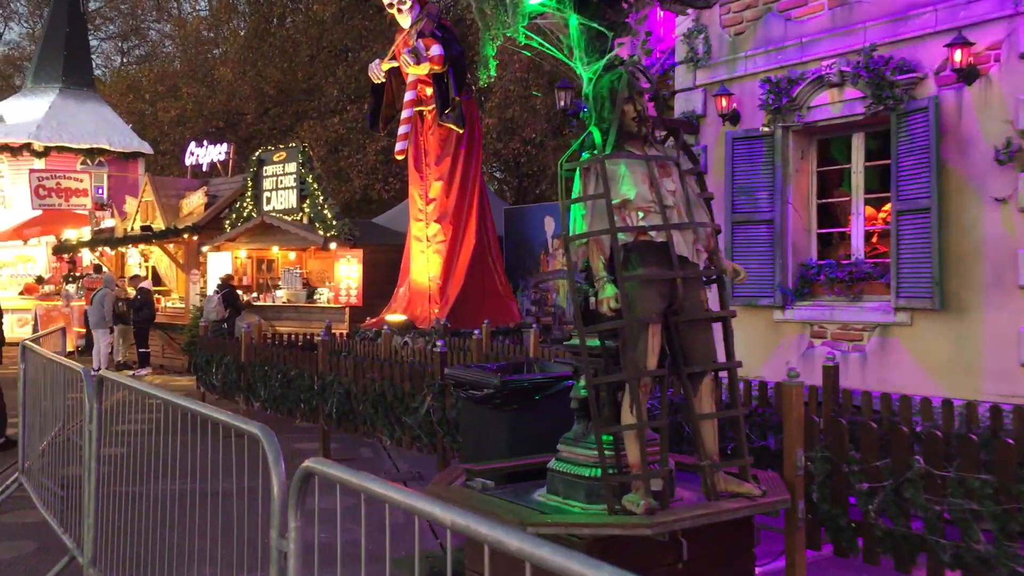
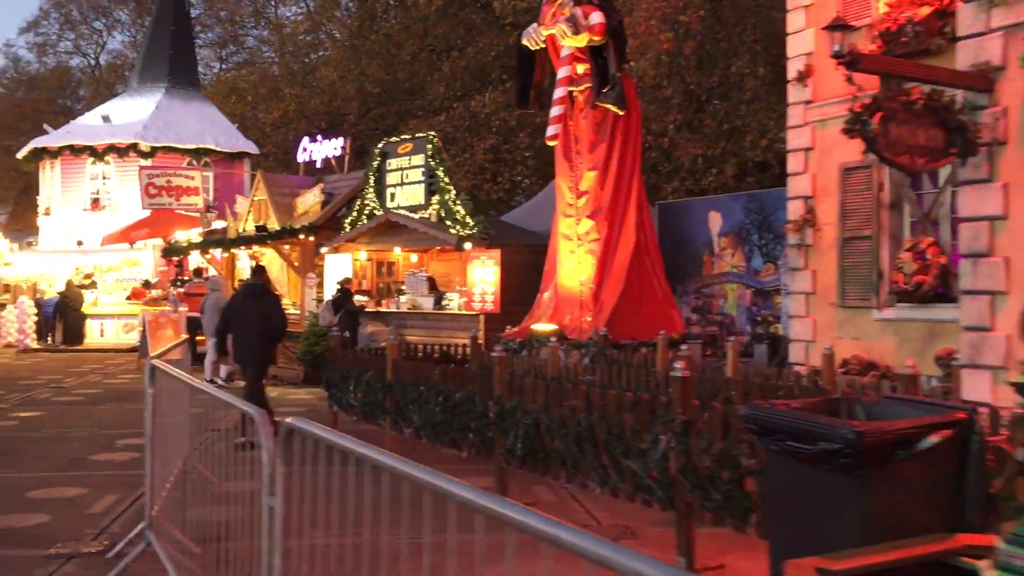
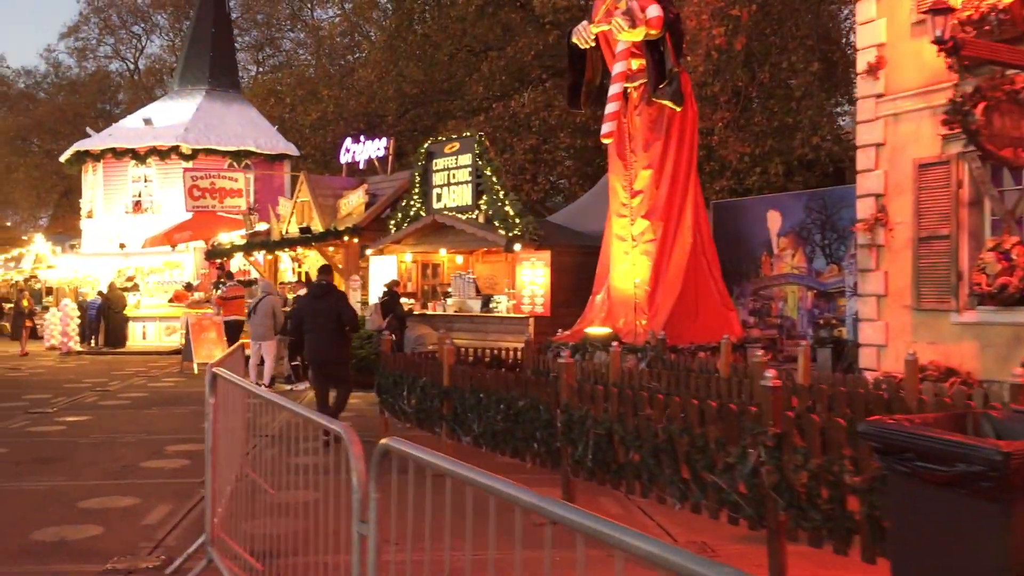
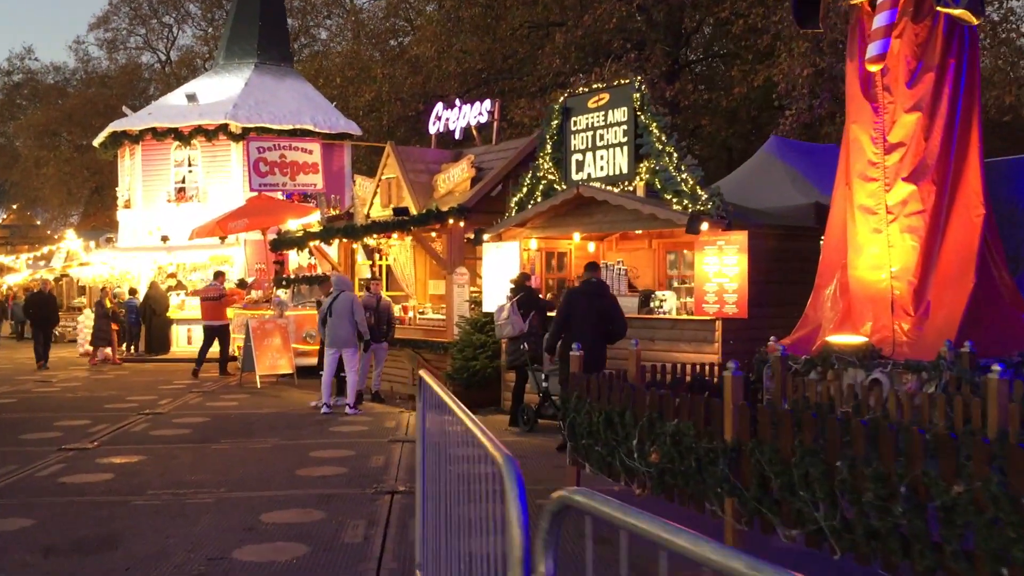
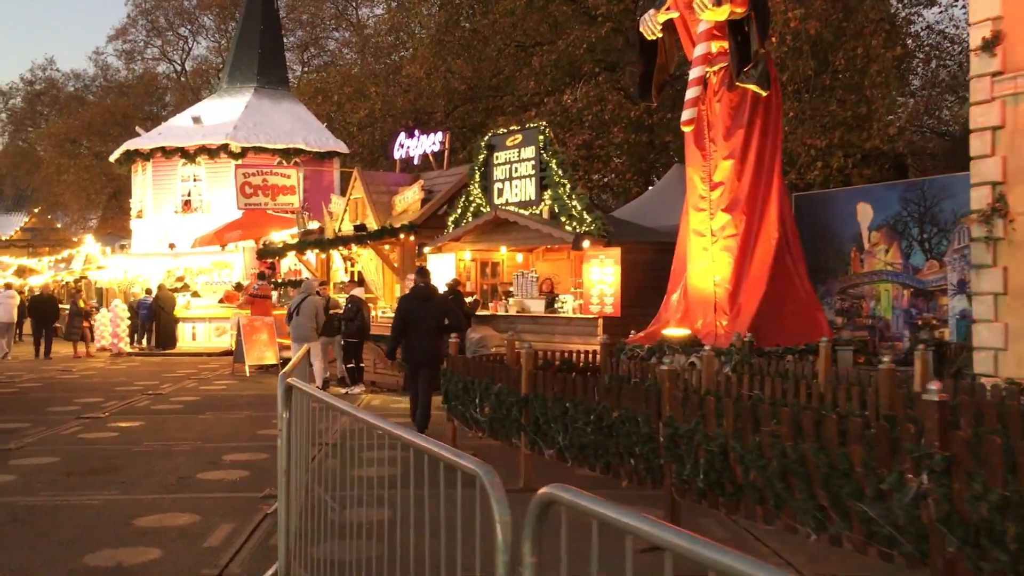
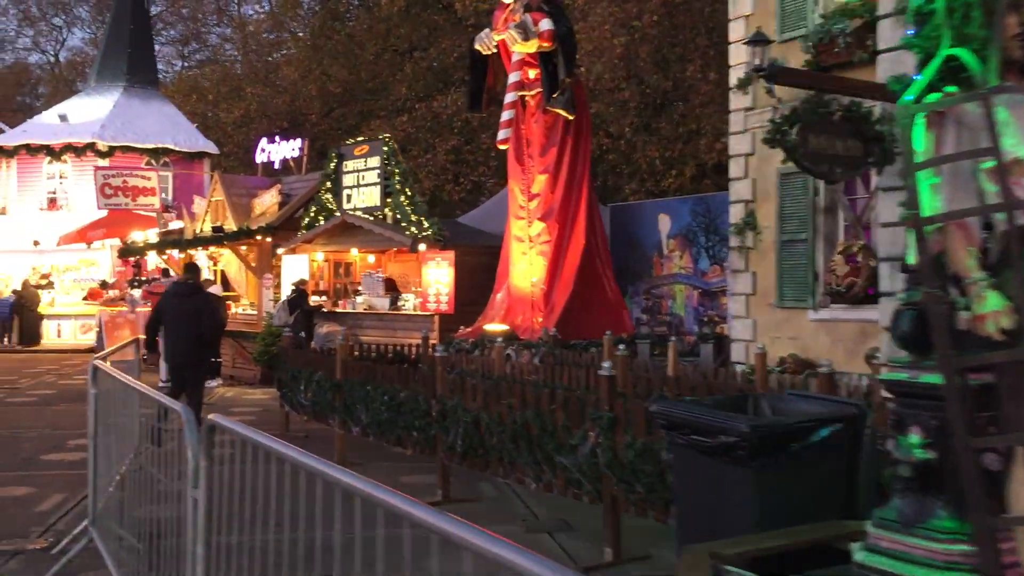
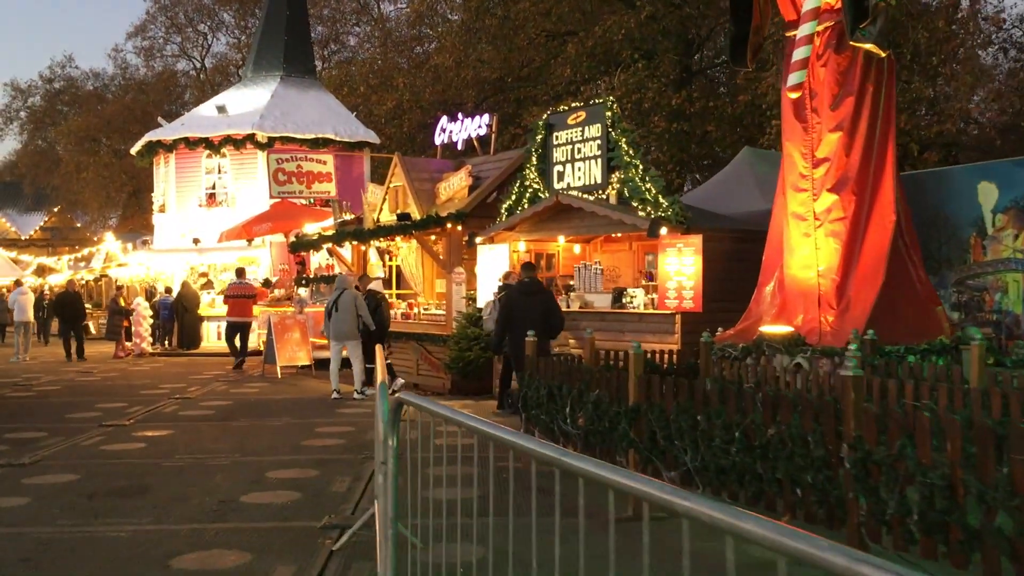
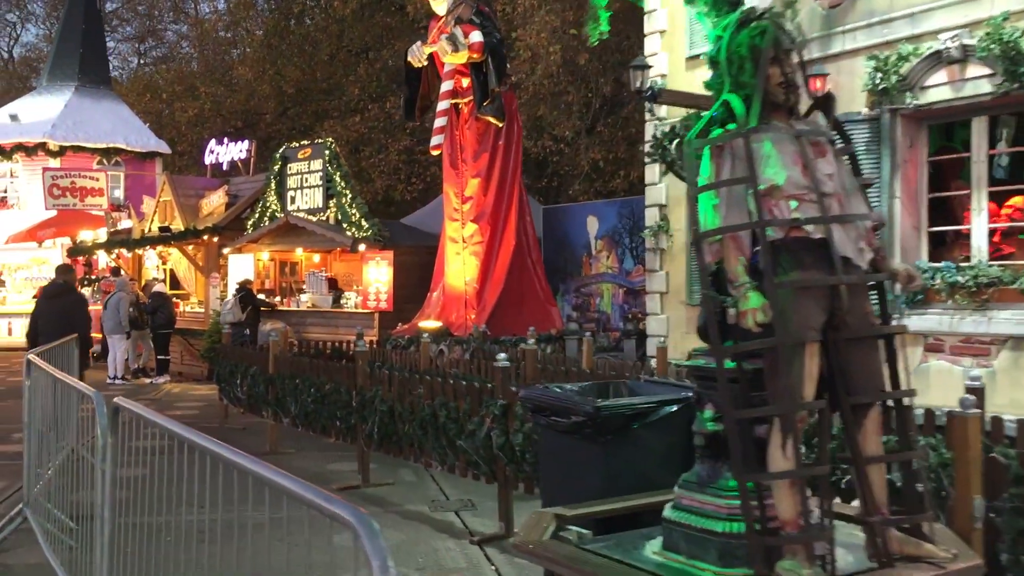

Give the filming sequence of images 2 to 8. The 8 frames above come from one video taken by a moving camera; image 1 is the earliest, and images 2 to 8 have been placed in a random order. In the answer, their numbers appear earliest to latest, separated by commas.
8, 6, 2, 3, 5, 7, 4
